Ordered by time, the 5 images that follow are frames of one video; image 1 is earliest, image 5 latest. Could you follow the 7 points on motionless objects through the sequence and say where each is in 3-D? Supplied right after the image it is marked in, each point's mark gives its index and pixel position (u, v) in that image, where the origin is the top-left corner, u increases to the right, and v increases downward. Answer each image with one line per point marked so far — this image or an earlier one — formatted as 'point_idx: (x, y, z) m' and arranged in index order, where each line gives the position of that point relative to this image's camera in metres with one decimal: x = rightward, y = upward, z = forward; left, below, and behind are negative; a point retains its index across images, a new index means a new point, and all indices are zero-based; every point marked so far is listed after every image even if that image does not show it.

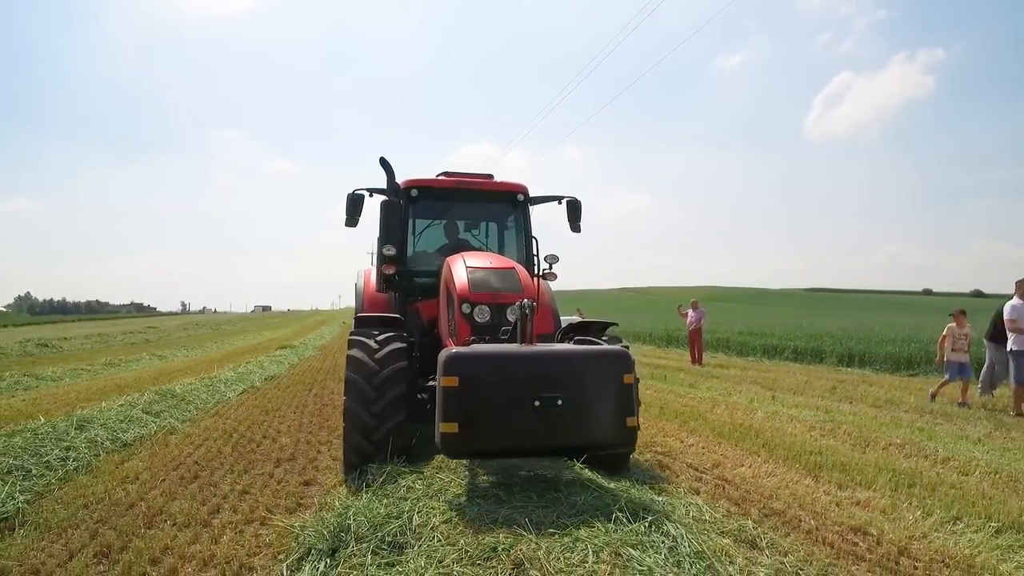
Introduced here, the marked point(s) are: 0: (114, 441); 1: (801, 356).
0: (-3.4, -1.3, +6.1) m
1: (+6.9, -1.6, +17.1) m
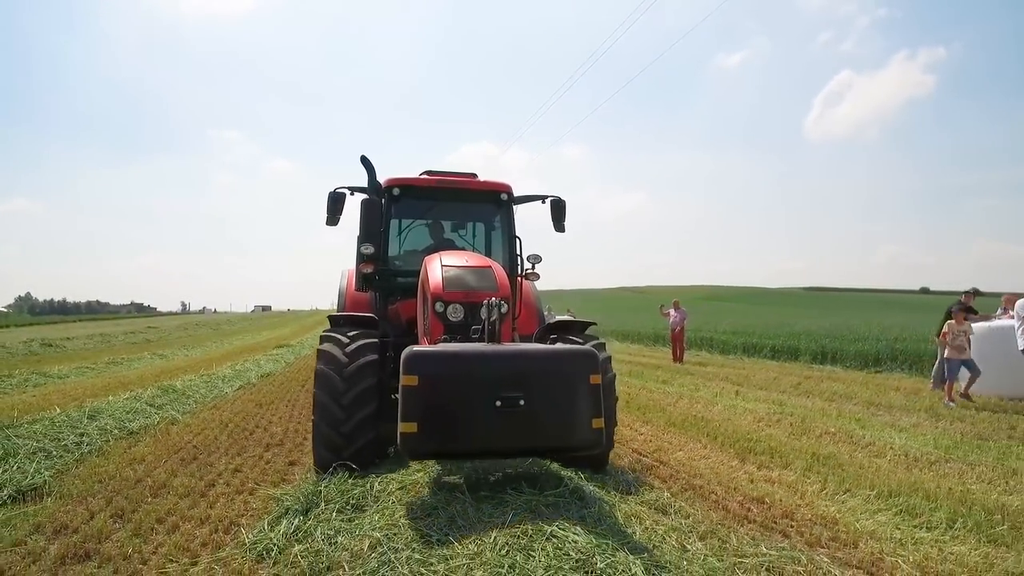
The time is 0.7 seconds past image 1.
0: (-3.7, -1.3, +6.8) m
1: (+6.6, -1.6, +17.8) m
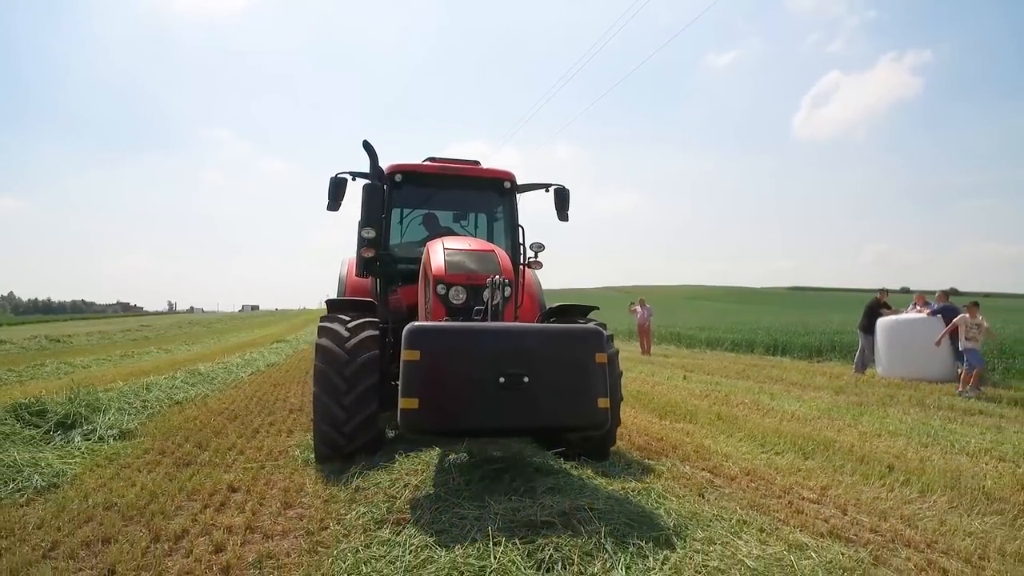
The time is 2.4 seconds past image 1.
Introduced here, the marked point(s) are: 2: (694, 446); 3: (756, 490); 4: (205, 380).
0: (-4.0, -1.3, +8.4) m
1: (+6.1, -1.6, +19.6) m
2: (+1.5, -1.3, +5.9) m
3: (+1.5, -1.2, +4.4) m
4: (-4.6, -1.4, +10.9) m
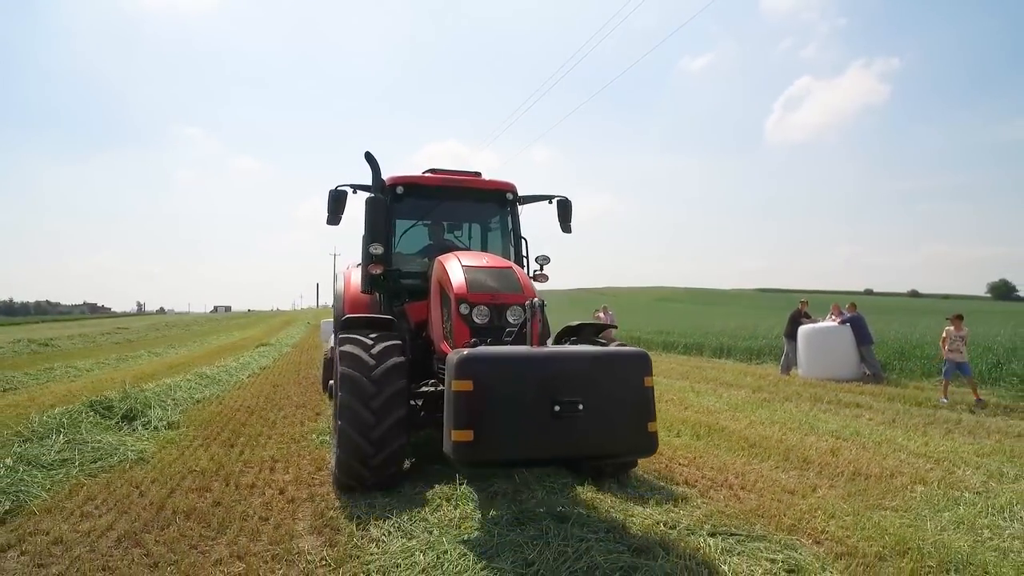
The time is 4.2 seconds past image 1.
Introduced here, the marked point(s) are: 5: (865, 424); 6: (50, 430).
0: (-4.4, -1.5, +10.0) m
1: (+5.2, -1.8, +21.5) m
2: (+1.1, -1.5, +7.7) m
3: (+1.2, -1.4, +6.1) m
4: (-5.2, -1.6, +12.4) m
5: (+3.9, -1.5, +8.0) m
6: (-3.9, -1.2, +6.1) m
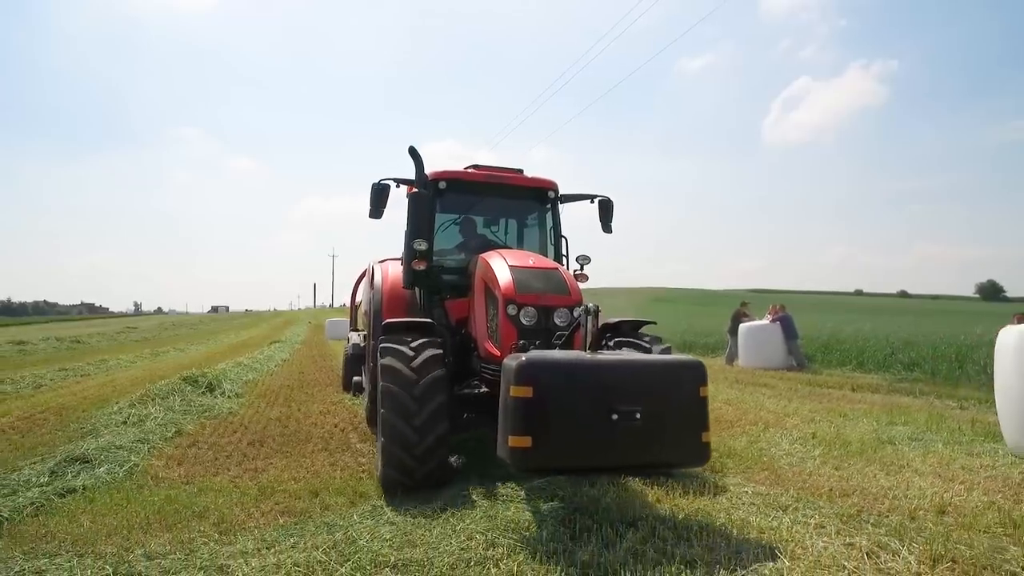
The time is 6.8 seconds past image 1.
0: (-4.7, -1.6, +12.7) m
1: (+4.9, -1.9, +24.2) m
2: (+0.8, -1.6, +10.4) m
3: (+0.9, -1.5, +8.8) m
4: (-5.5, -1.7, +15.1) m
5: (+3.6, -1.6, +10.7) m
6: (-4.2, -1.3, +8.8) m
